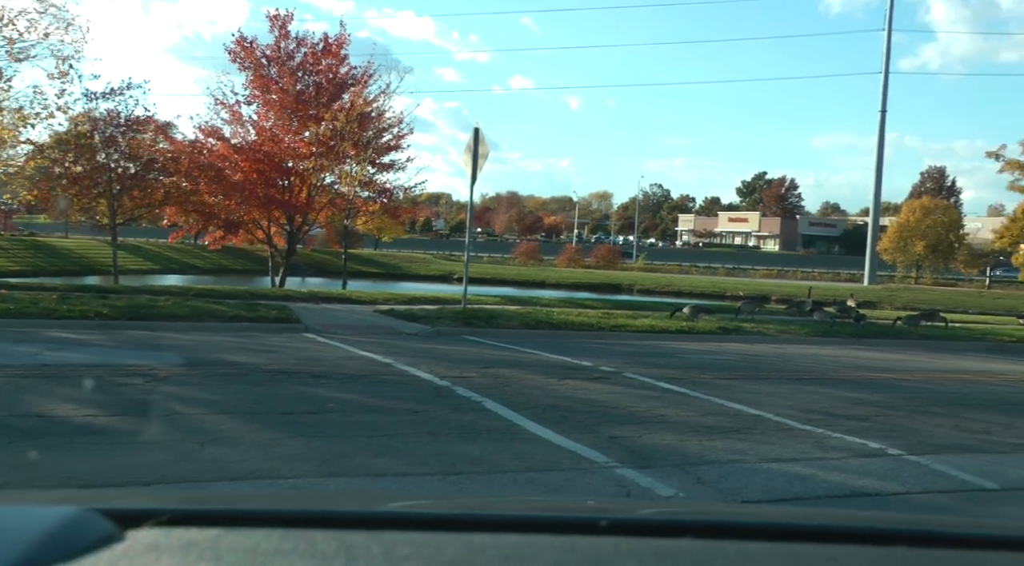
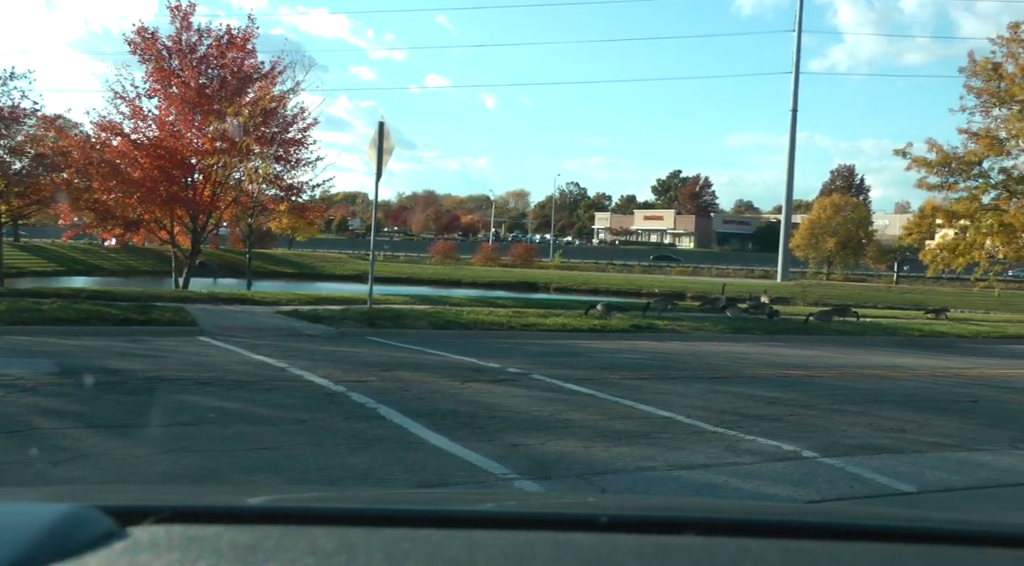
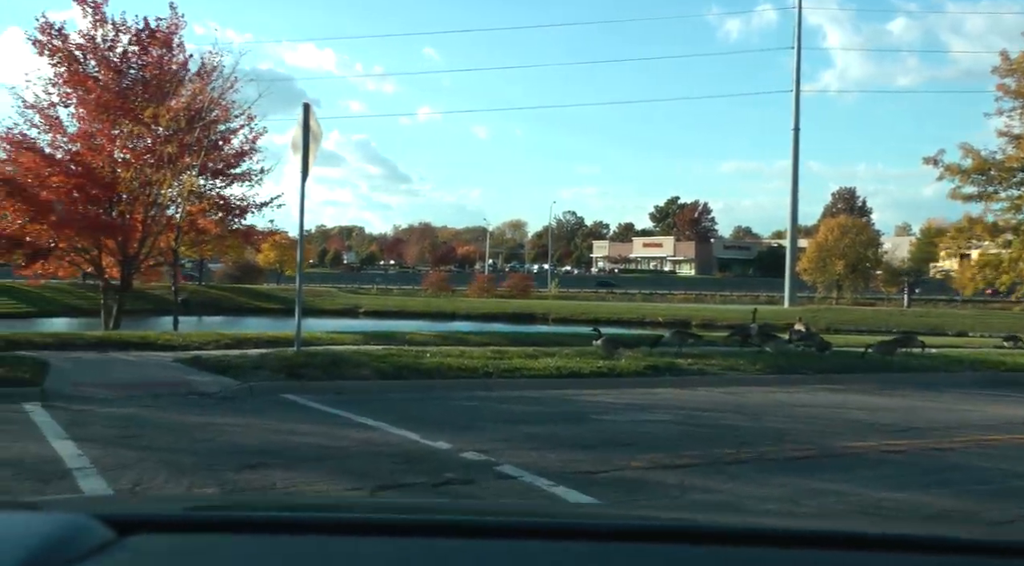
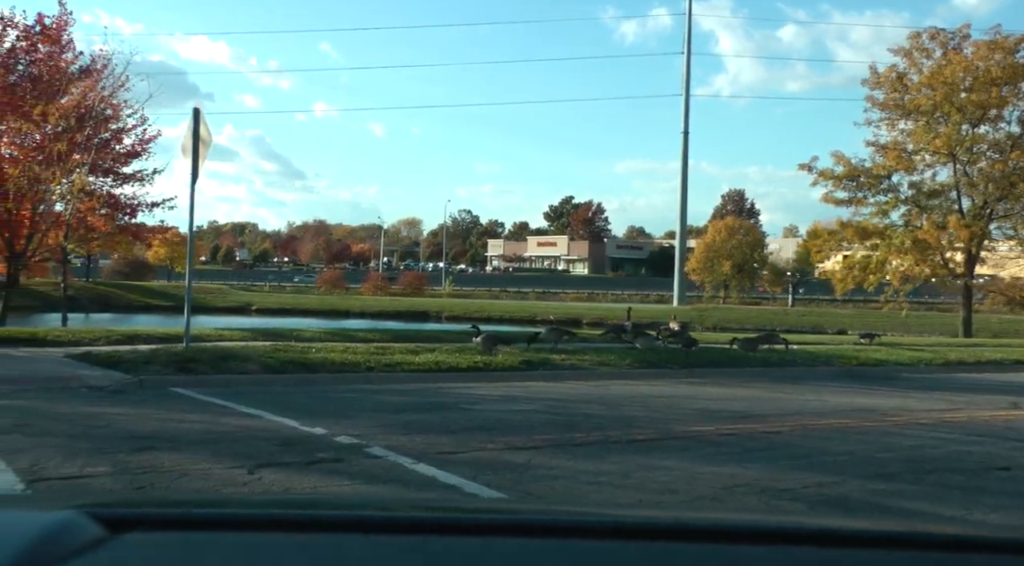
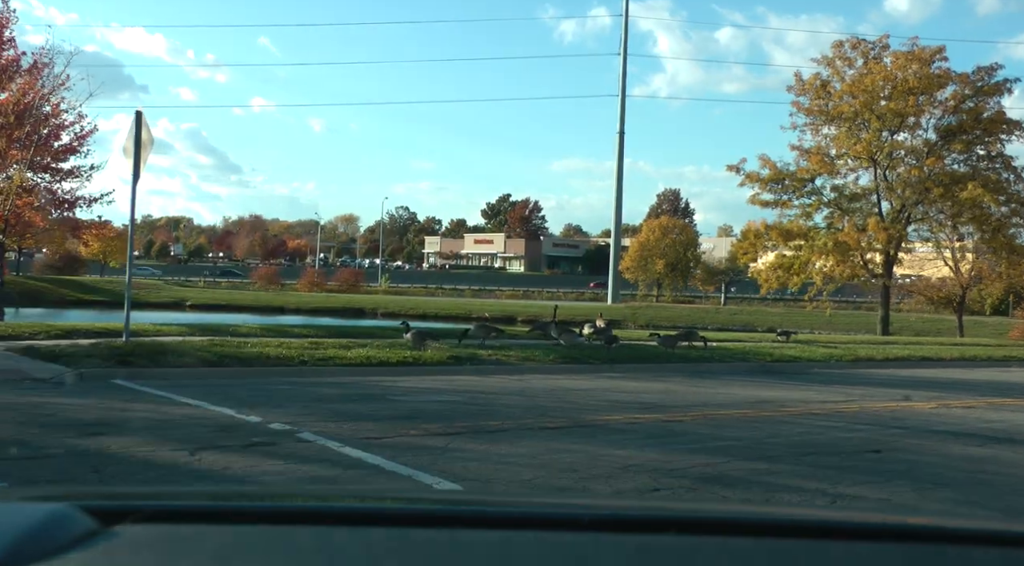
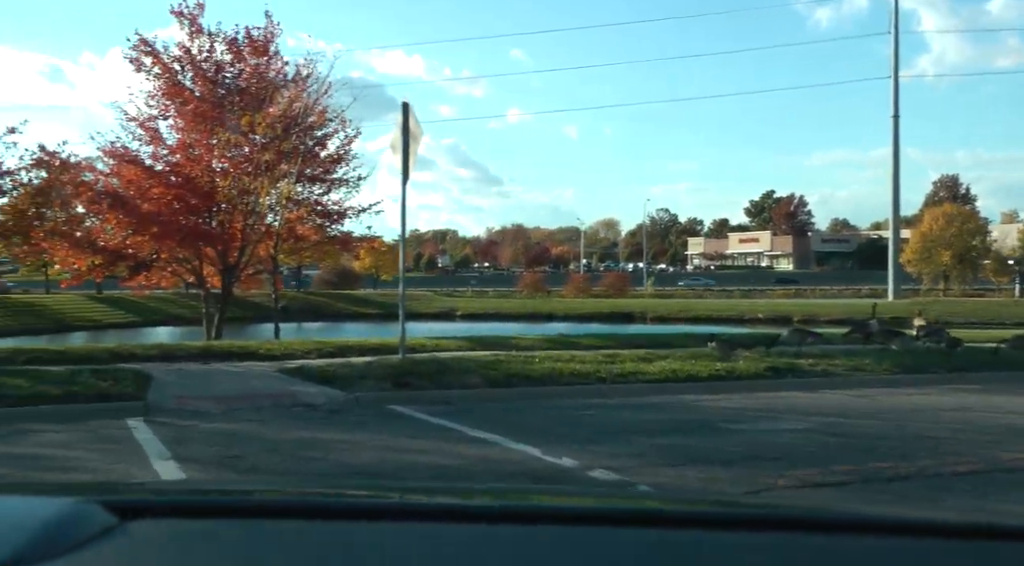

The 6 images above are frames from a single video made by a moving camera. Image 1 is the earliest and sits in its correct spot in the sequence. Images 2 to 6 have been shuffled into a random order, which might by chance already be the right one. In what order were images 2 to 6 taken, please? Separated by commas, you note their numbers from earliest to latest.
2, 5, 4, 3, 6
